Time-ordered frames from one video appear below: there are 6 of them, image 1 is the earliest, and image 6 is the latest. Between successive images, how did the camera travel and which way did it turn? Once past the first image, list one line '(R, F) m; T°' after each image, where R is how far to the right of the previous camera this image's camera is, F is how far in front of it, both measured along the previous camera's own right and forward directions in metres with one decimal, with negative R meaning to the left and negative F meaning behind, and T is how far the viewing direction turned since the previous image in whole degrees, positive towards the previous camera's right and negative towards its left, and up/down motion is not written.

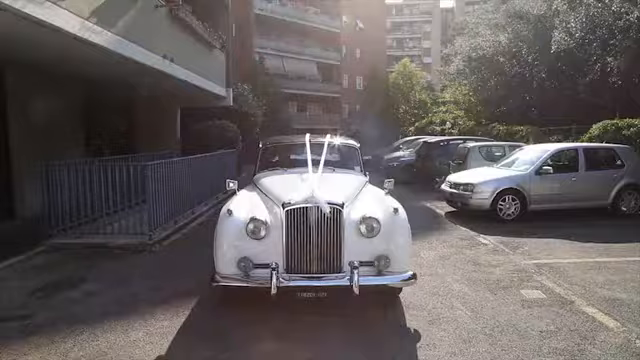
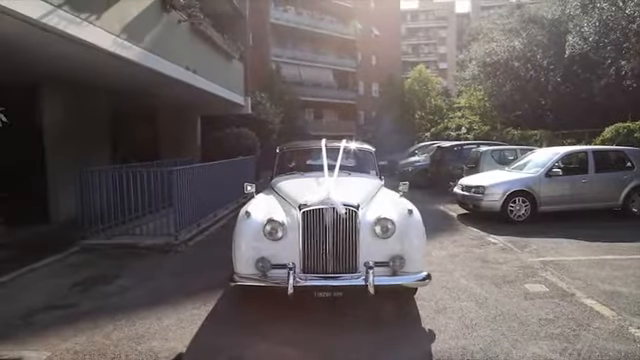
(0.0, -0.4) m; -2°
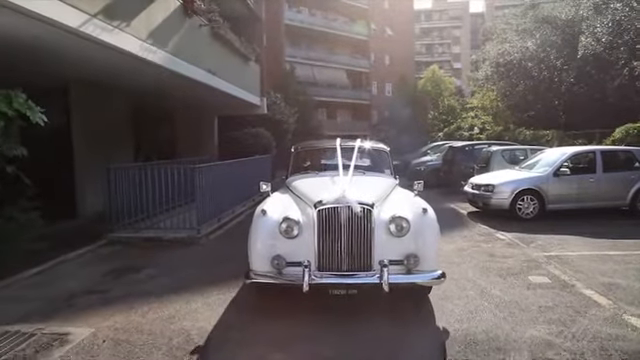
(0.0, -0.4) m; -1°
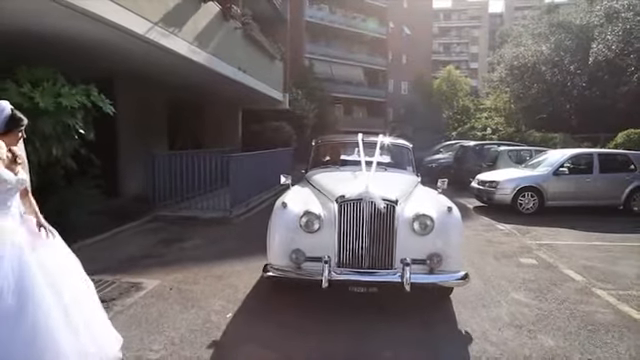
(-0.1, -1.1) m; -1°
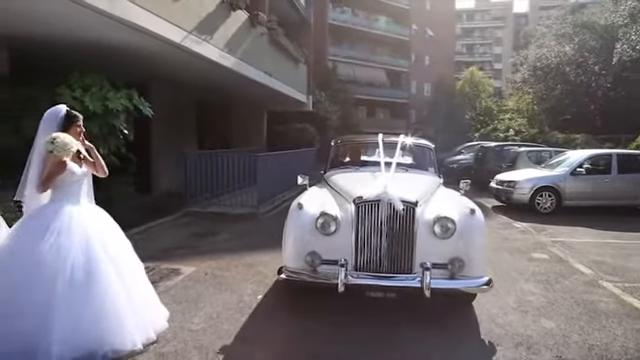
(0.0, -0.5) m; -3°
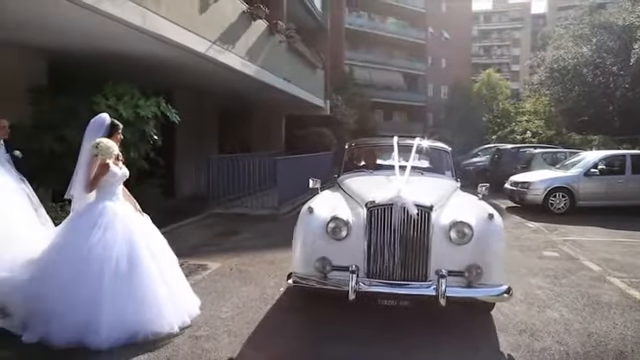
(0.0, -0.4) m; -2°
